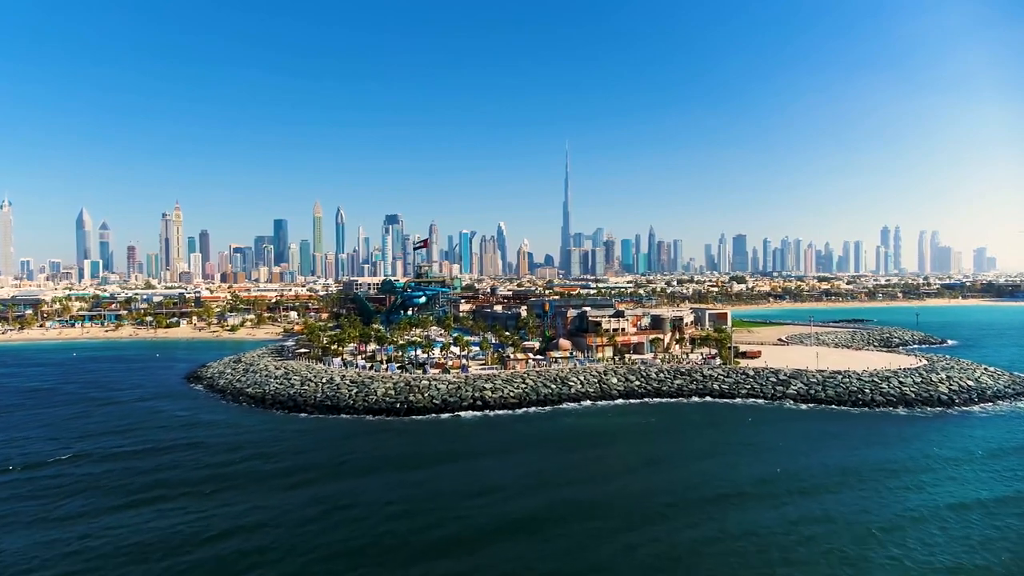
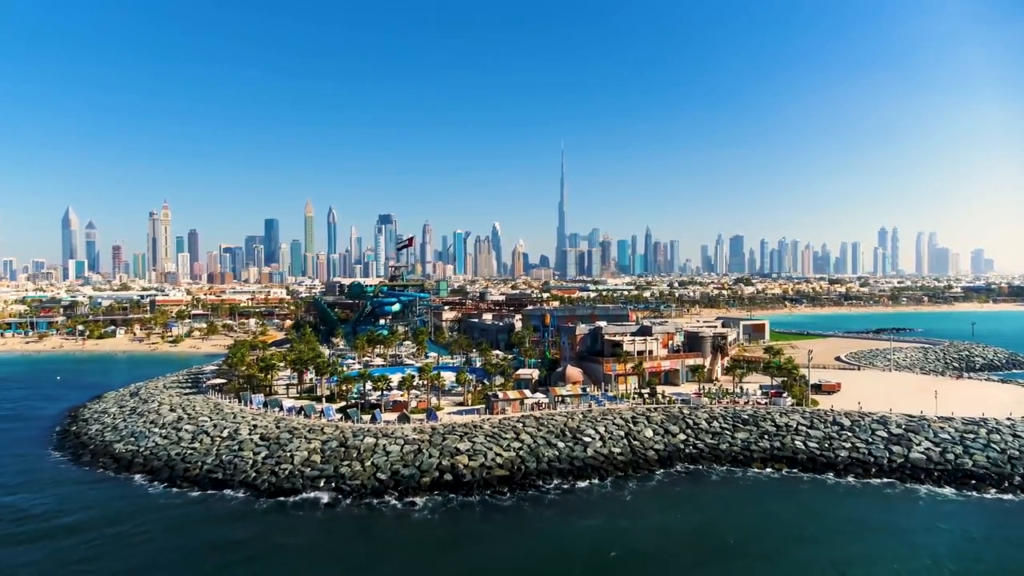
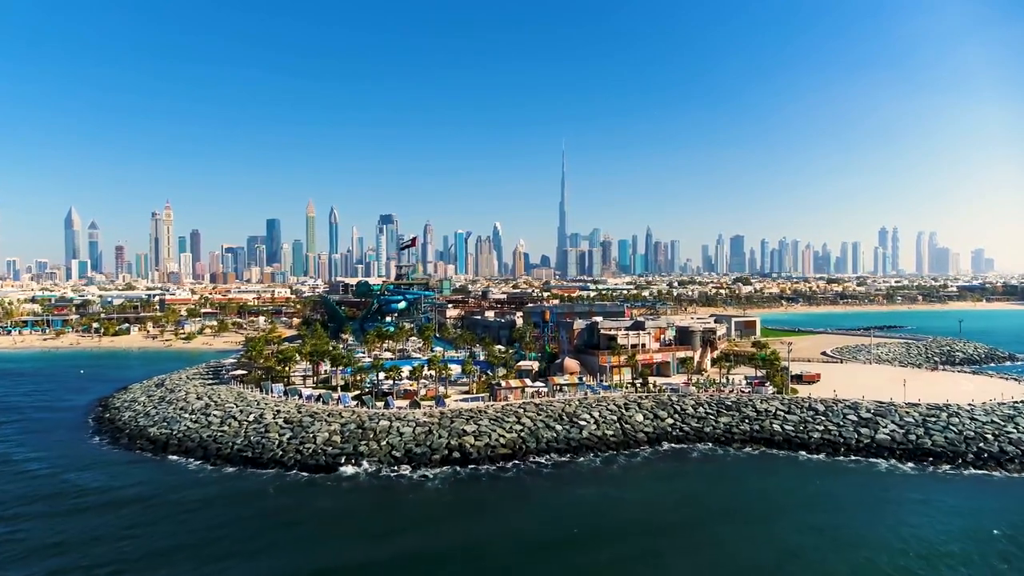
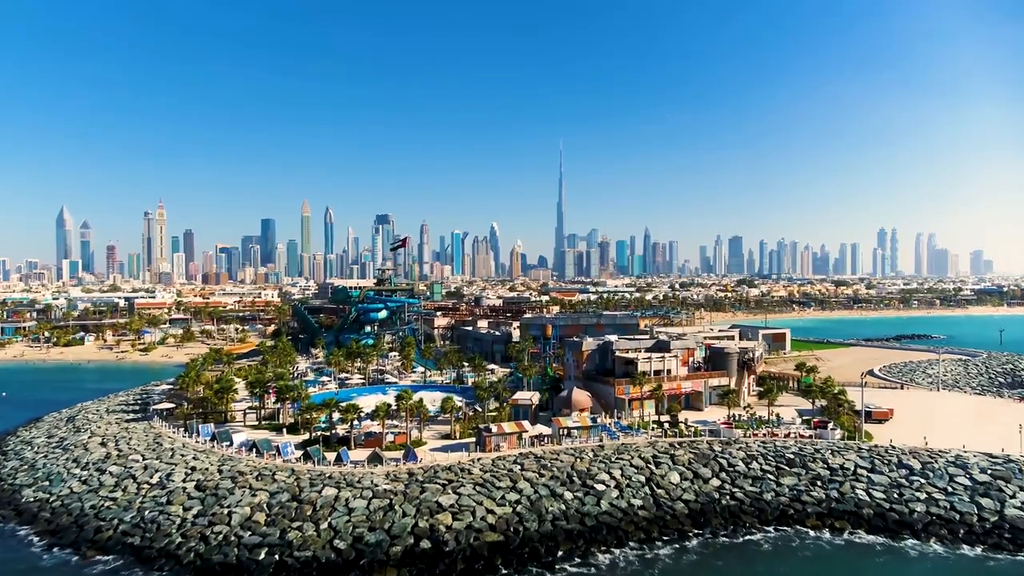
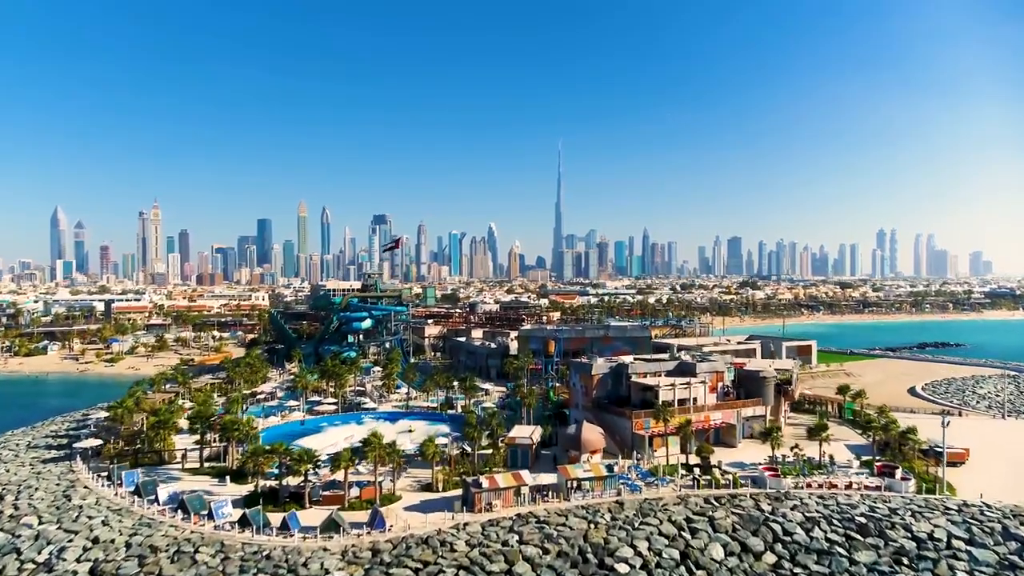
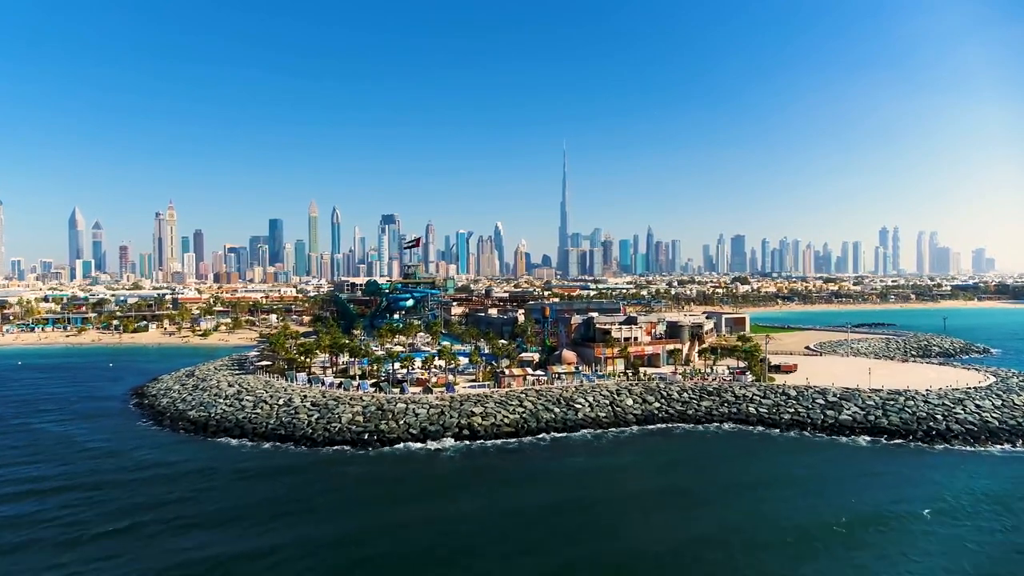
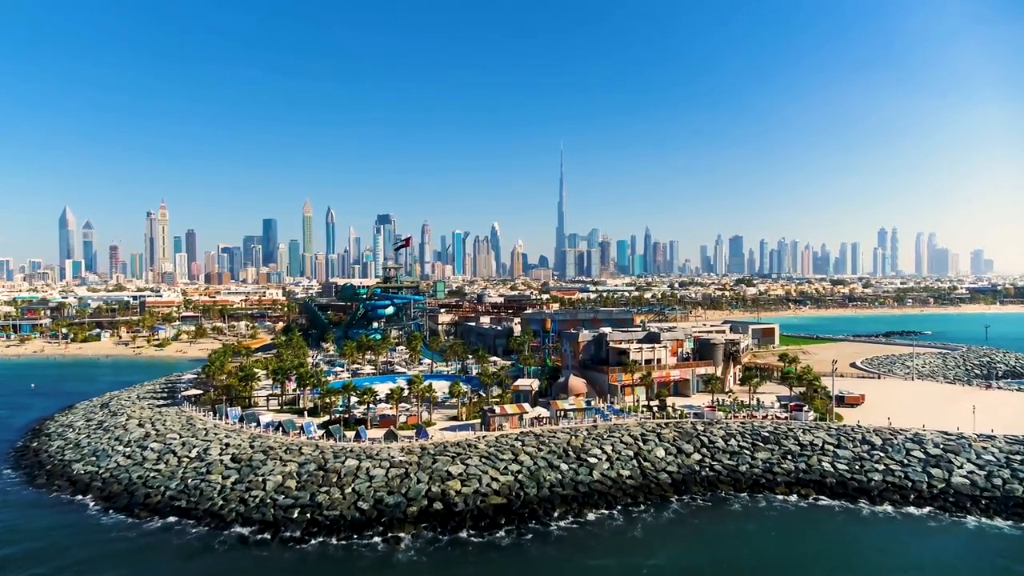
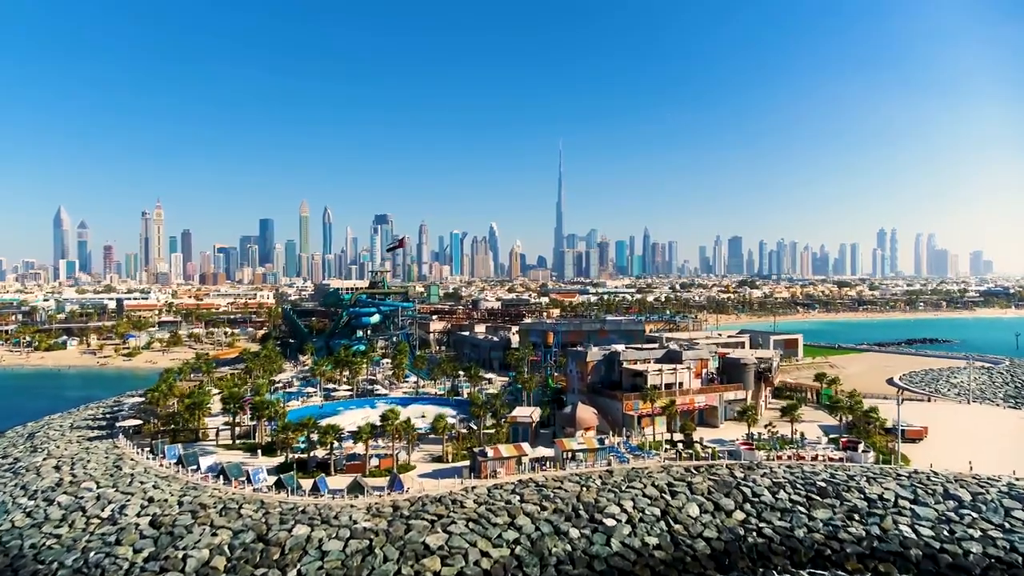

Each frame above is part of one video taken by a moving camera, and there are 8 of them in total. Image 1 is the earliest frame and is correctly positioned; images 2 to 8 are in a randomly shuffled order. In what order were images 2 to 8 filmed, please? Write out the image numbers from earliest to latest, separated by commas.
6, 3, 2, 7, 4, 8, 5
